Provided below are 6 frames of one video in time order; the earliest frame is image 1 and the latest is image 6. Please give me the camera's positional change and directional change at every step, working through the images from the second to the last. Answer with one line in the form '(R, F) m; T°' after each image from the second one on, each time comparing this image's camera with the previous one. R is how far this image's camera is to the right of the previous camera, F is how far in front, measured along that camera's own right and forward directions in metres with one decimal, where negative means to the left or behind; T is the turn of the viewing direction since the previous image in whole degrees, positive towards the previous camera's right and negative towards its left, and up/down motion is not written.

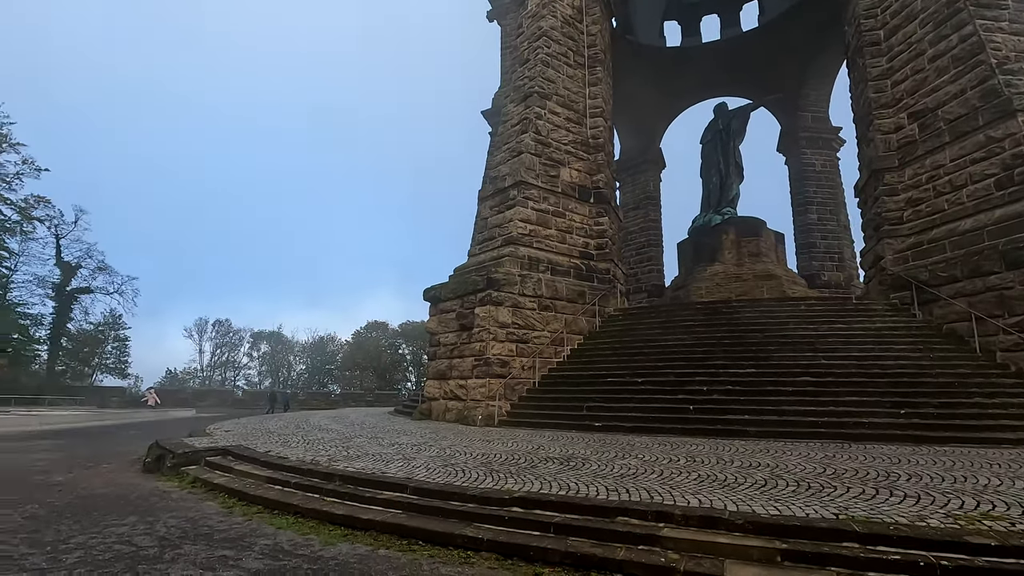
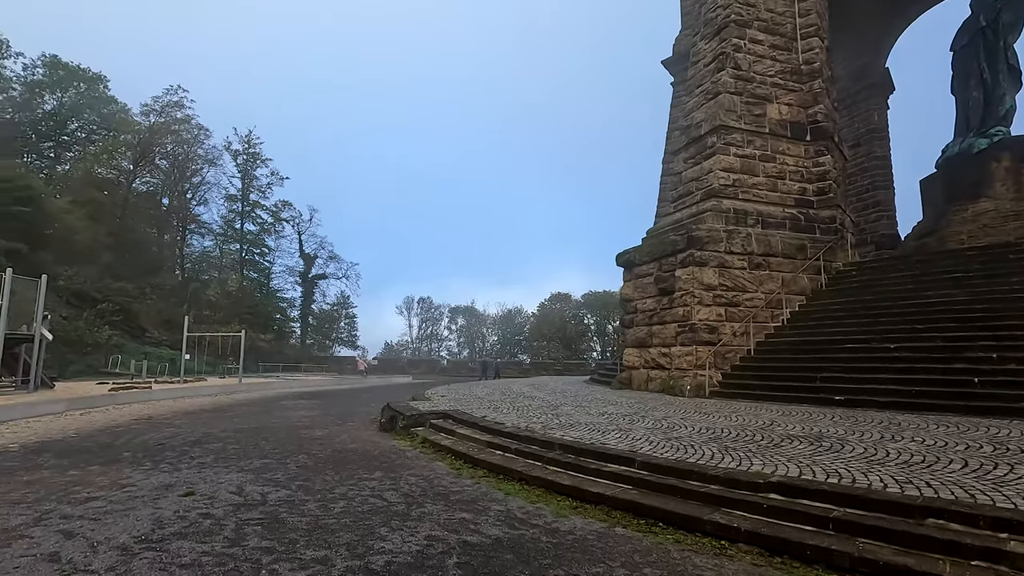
(-0.4, +0.4) m; -19°
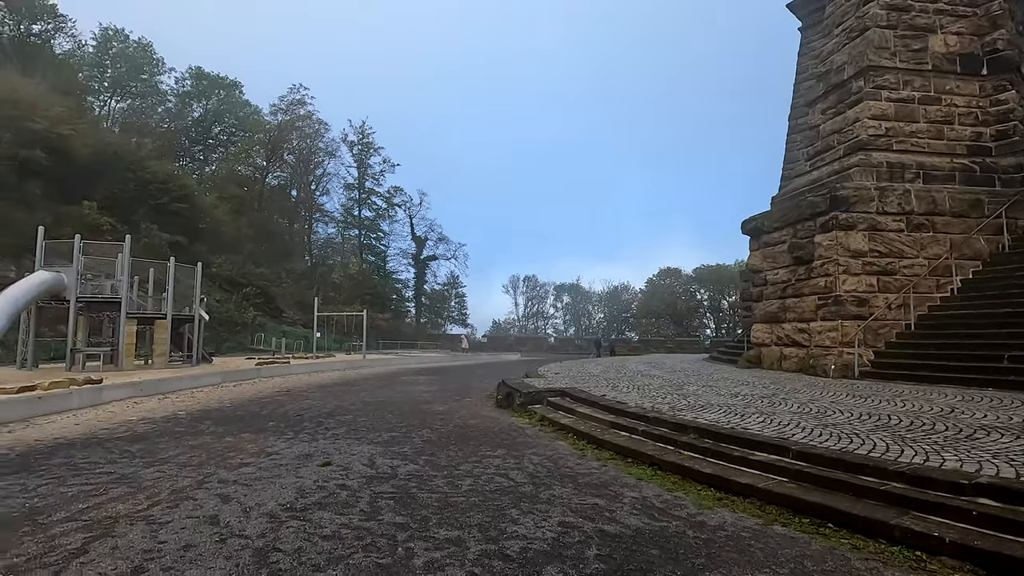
(-0.2, +0.3) m; -11°
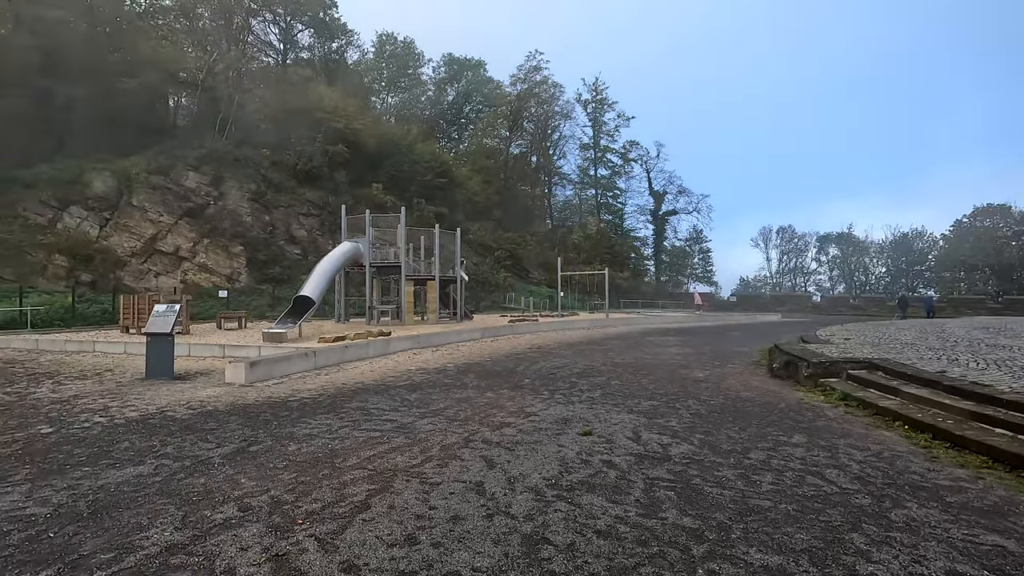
(-0.4, +0.8) m; -25°
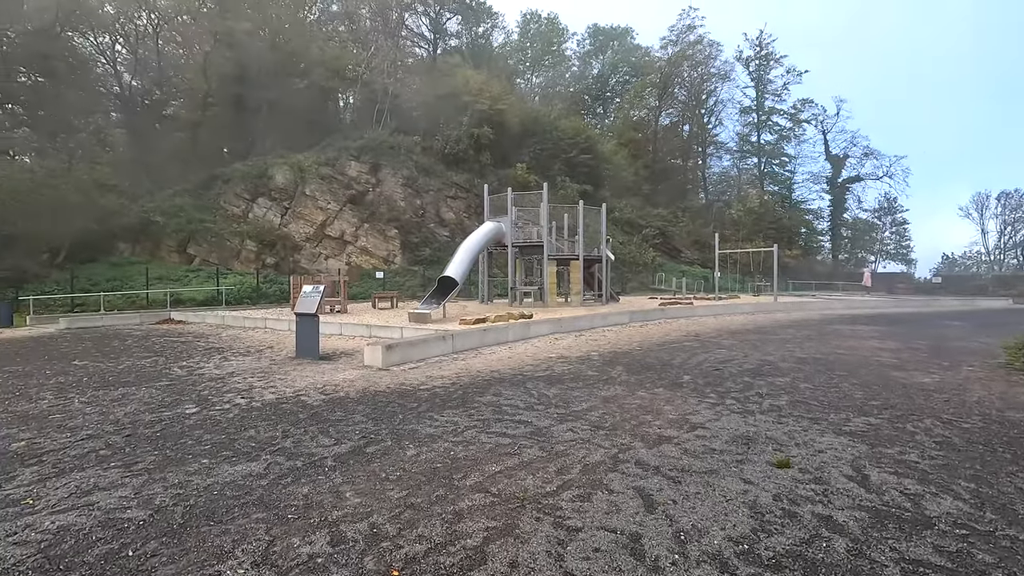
(-0.1, +1.0) m; -15°
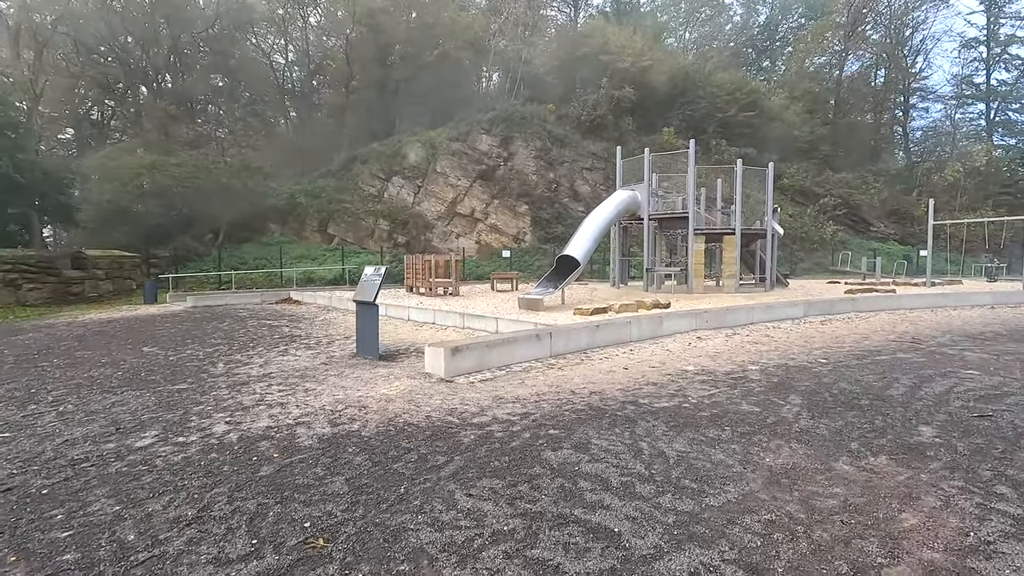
(+0.3, +2.2) m; -16°
